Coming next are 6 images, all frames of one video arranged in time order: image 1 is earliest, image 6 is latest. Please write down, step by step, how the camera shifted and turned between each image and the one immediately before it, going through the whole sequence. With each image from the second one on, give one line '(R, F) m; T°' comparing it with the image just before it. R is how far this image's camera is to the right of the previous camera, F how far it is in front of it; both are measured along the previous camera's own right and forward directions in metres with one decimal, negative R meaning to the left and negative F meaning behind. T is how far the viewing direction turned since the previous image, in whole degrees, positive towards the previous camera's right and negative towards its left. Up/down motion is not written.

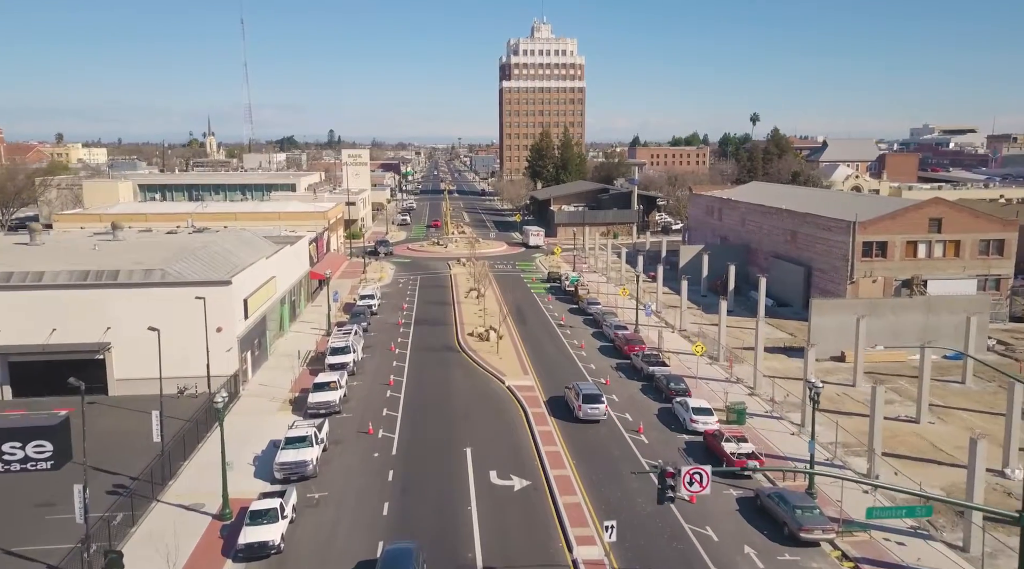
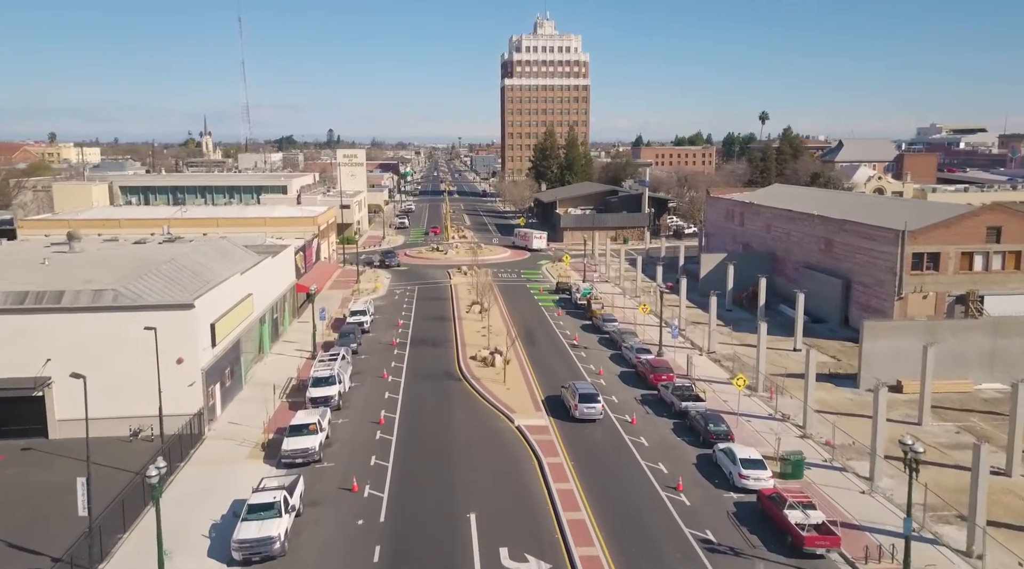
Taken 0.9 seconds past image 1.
(-0.4, +5.3) m; 0°
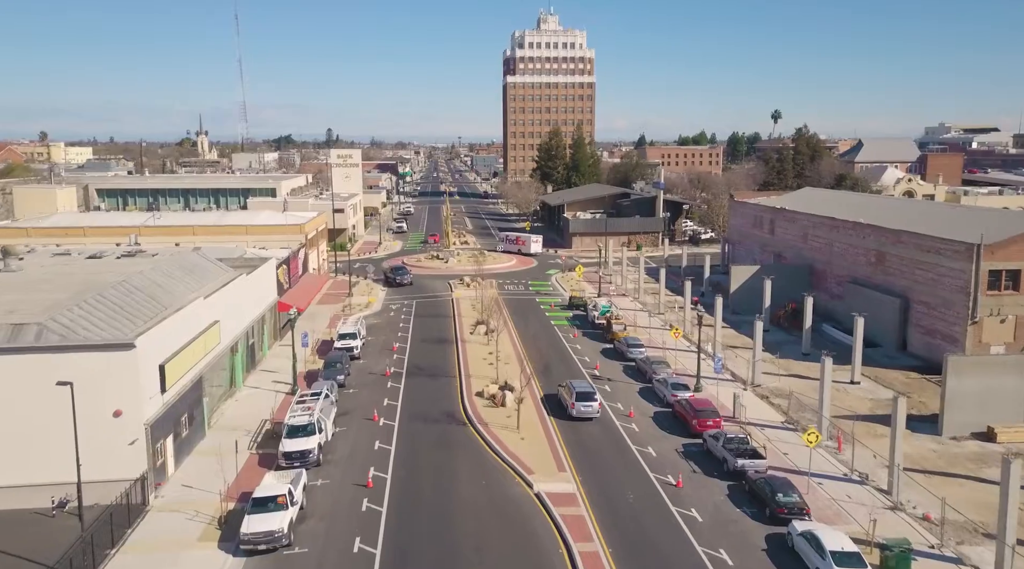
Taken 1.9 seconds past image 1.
(-0.6, +6.1) m; 0°
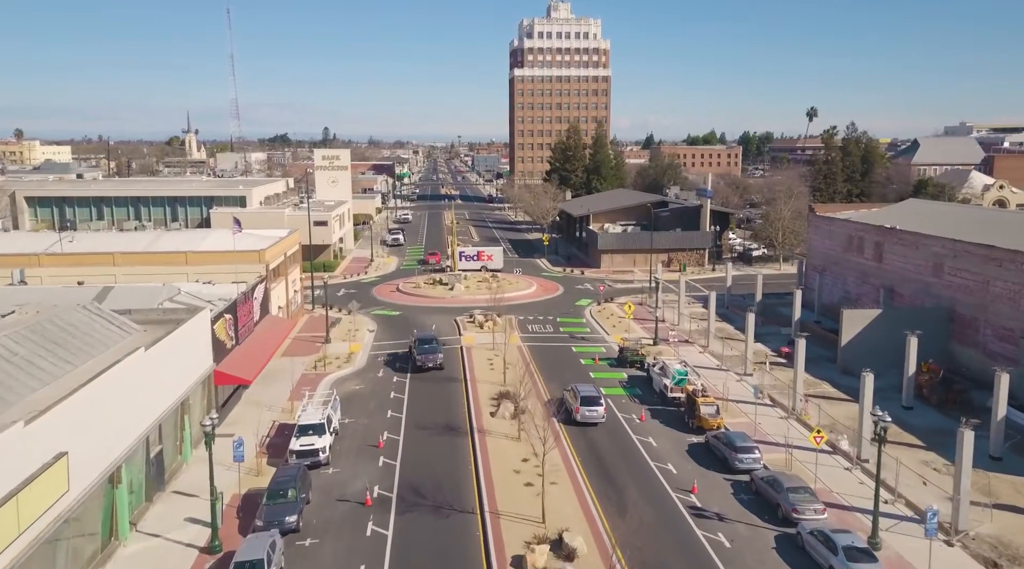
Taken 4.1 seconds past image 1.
(-1.7, +14.5) m; 0°
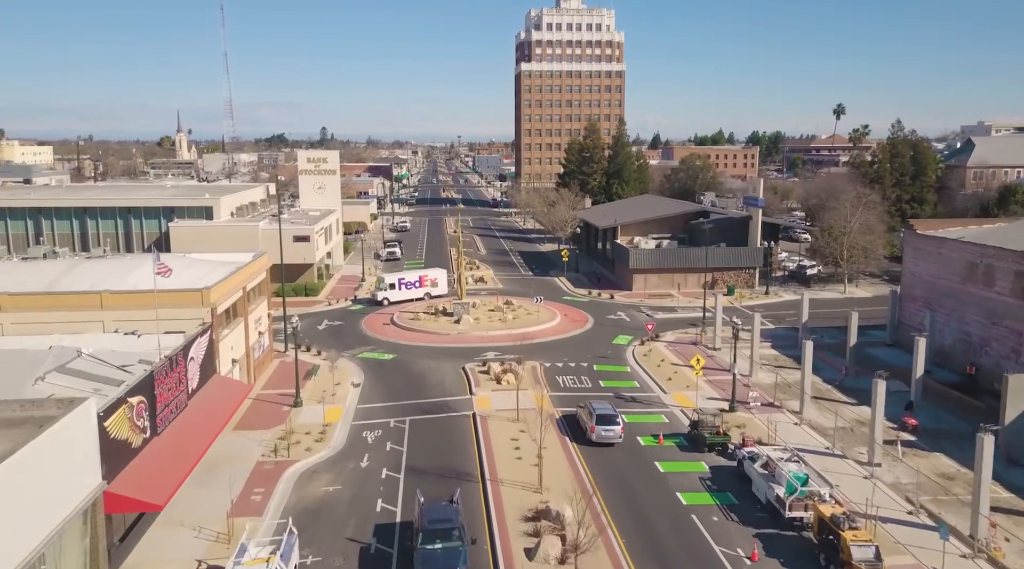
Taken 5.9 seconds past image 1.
(-1.3, +11.2) m; 0°
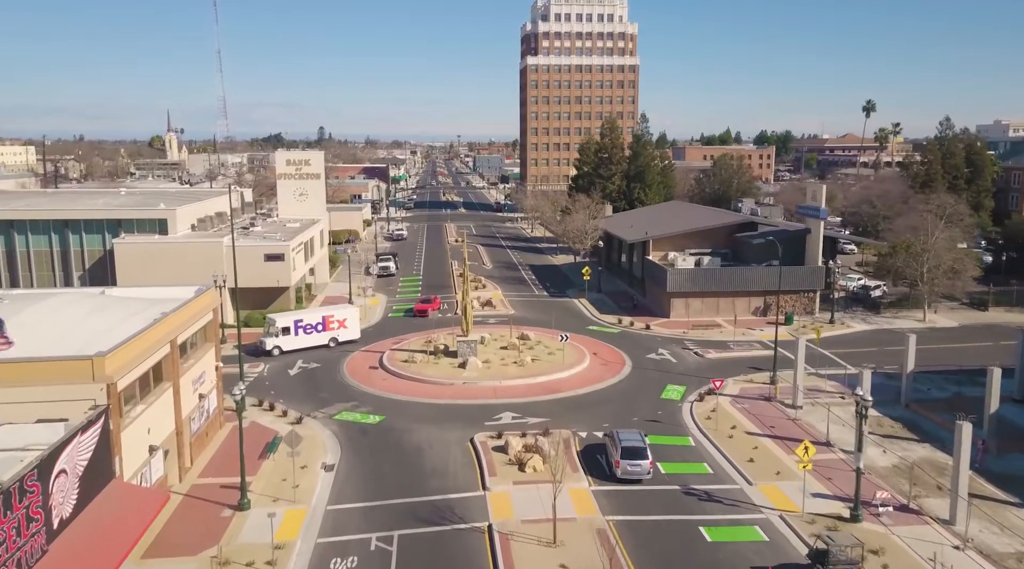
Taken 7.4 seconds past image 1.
(-1.0, +10.1) m; 0°
